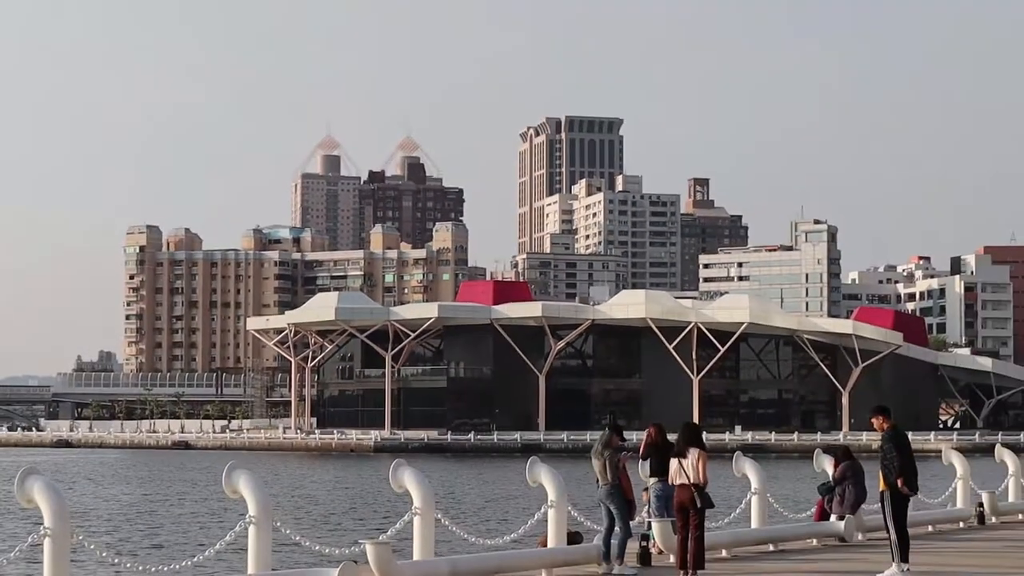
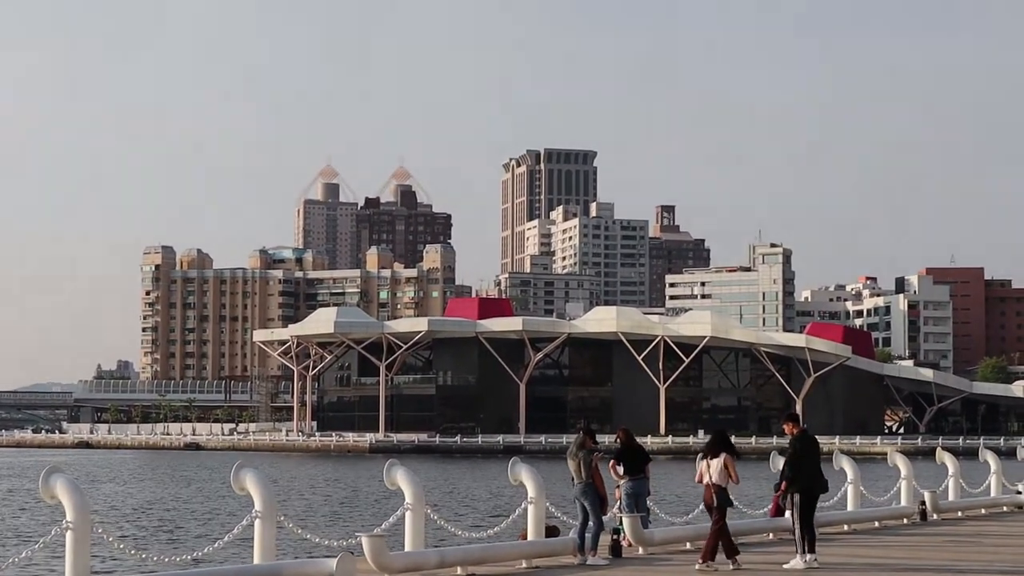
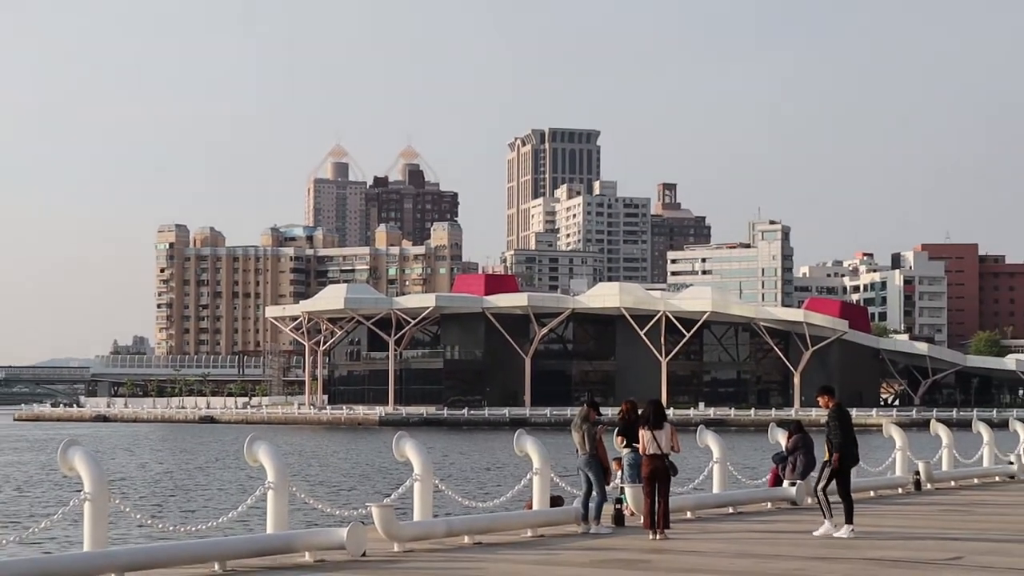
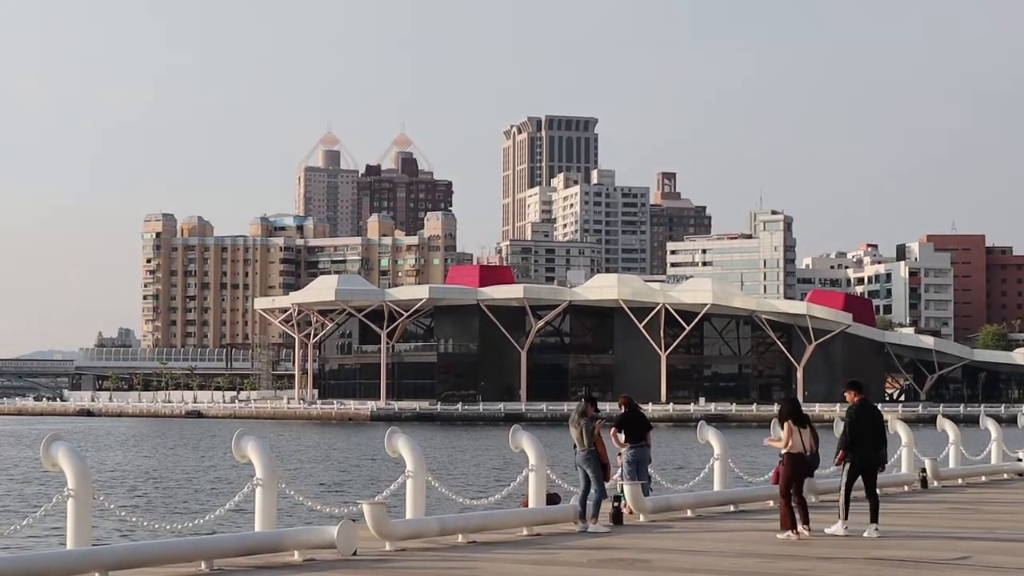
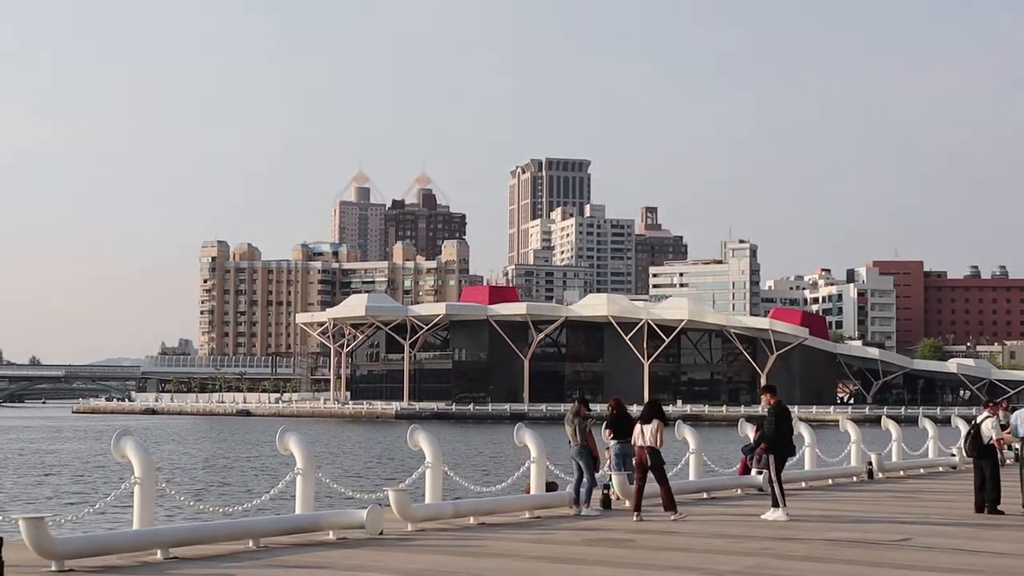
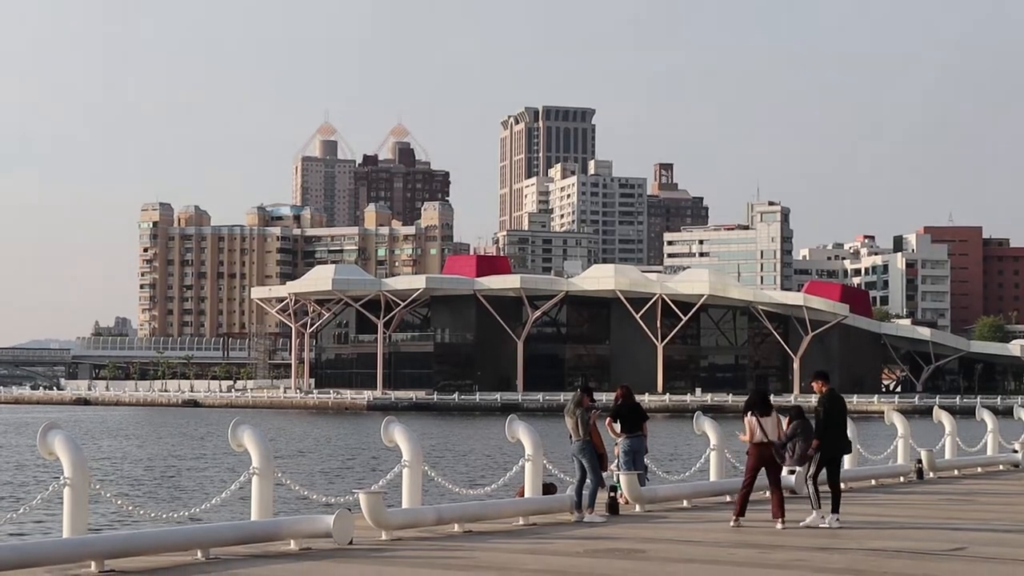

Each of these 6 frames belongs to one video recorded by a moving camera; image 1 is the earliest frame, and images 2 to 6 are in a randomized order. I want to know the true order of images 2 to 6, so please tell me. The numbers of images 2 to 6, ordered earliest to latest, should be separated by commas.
3, 5, 2, 6, 4
